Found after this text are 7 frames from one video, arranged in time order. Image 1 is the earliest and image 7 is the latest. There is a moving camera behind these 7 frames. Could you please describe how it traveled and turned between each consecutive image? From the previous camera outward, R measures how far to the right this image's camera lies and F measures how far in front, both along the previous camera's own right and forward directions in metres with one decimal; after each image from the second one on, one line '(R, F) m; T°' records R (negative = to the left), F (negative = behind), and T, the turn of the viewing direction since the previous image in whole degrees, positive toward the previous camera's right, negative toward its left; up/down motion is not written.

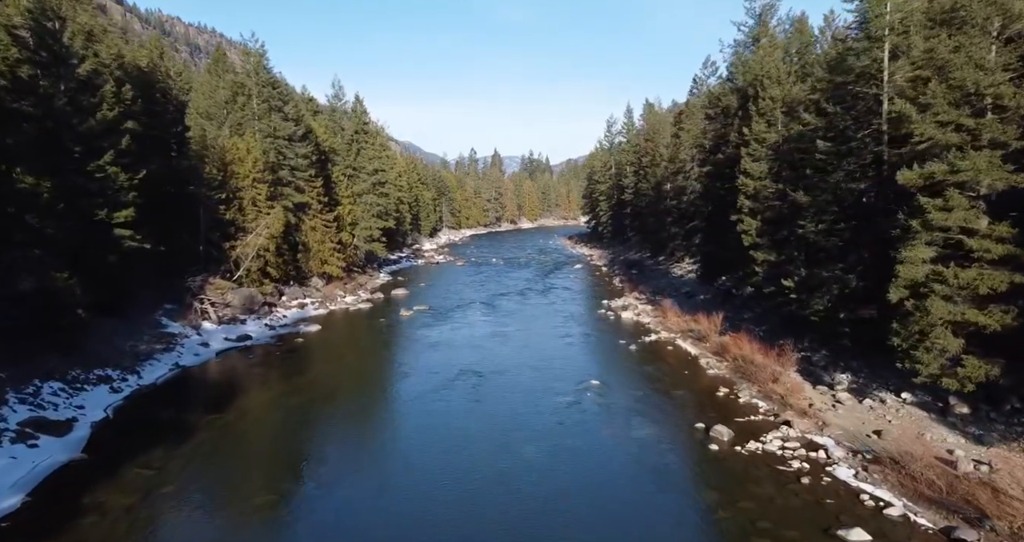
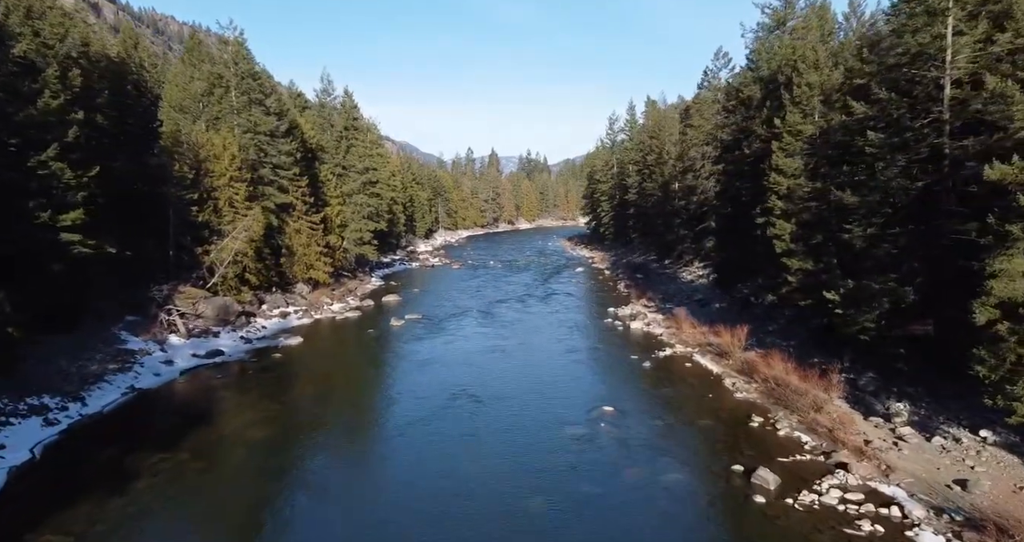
(-0.1, +3.3) m; 0°
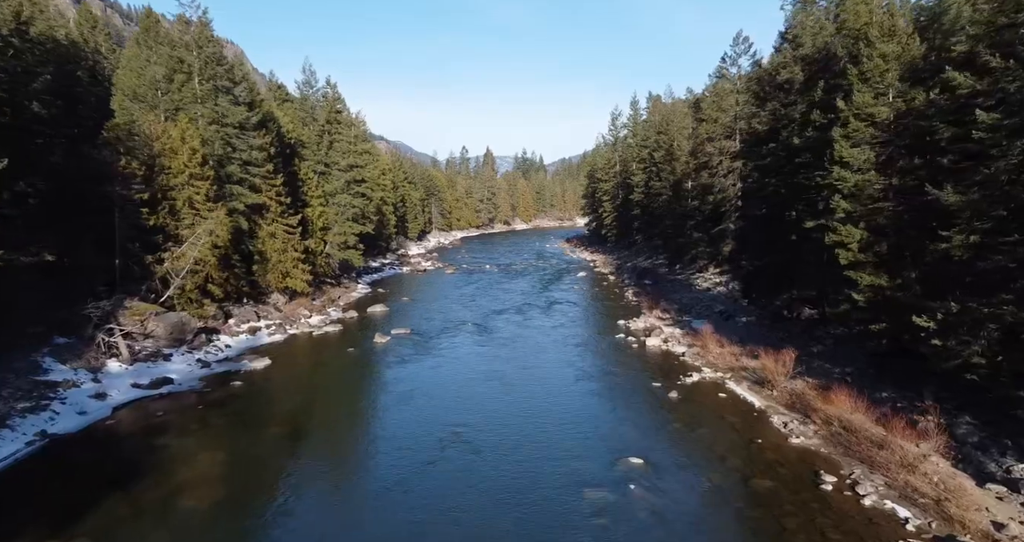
(-0.2, +4.8) m; 0°
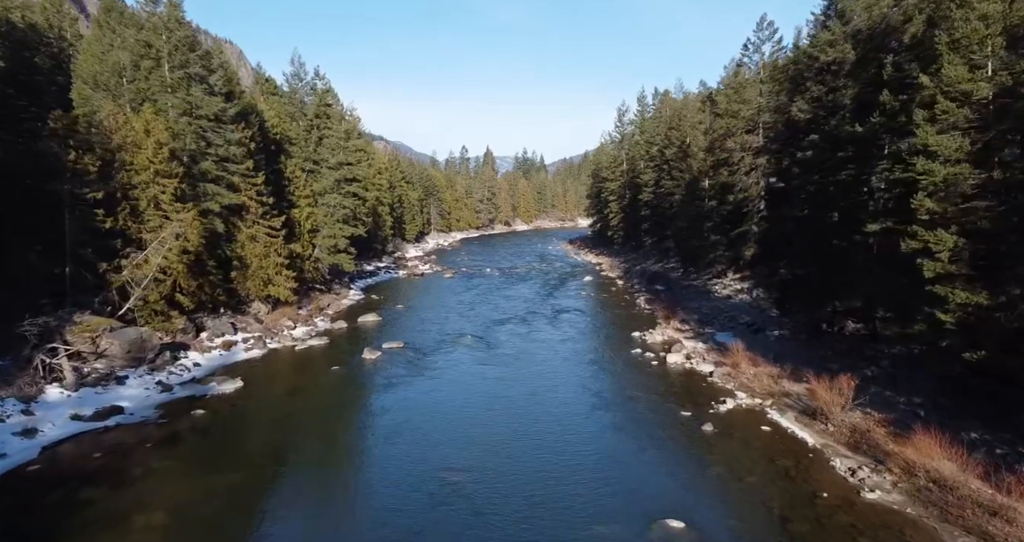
(-0.2, +3.8) m; 0°
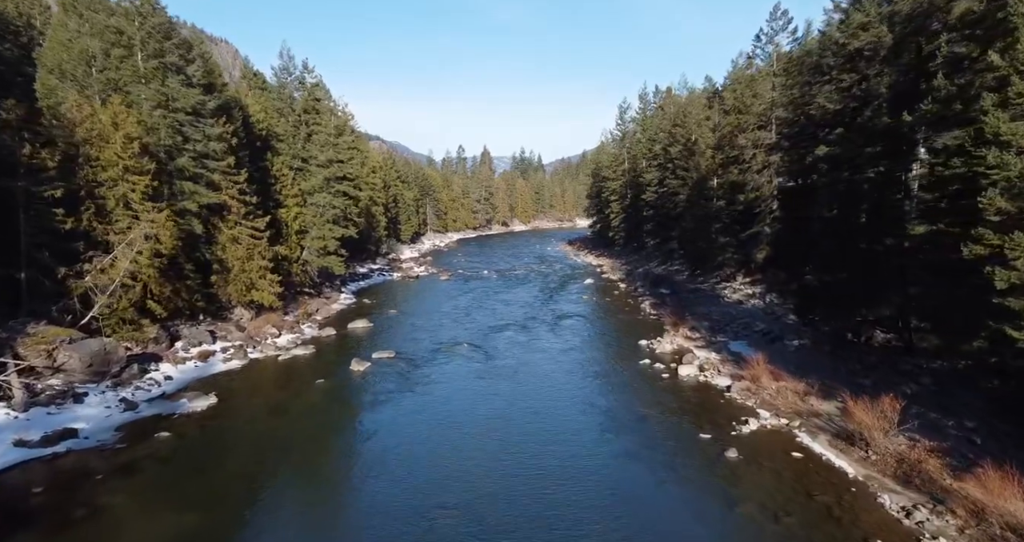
(-0.1, +2.4) m; 0°
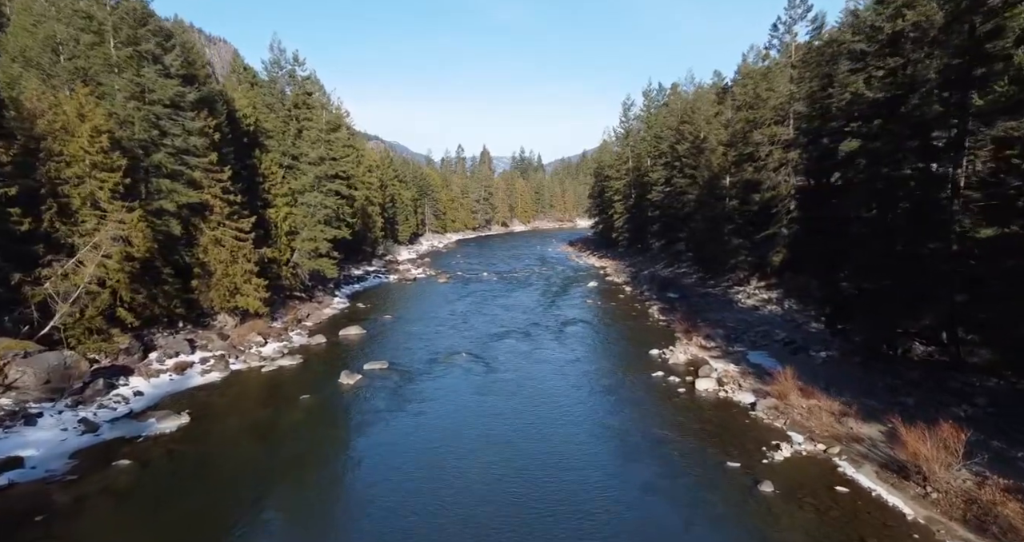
(-0.1, +2.4) m; 0°
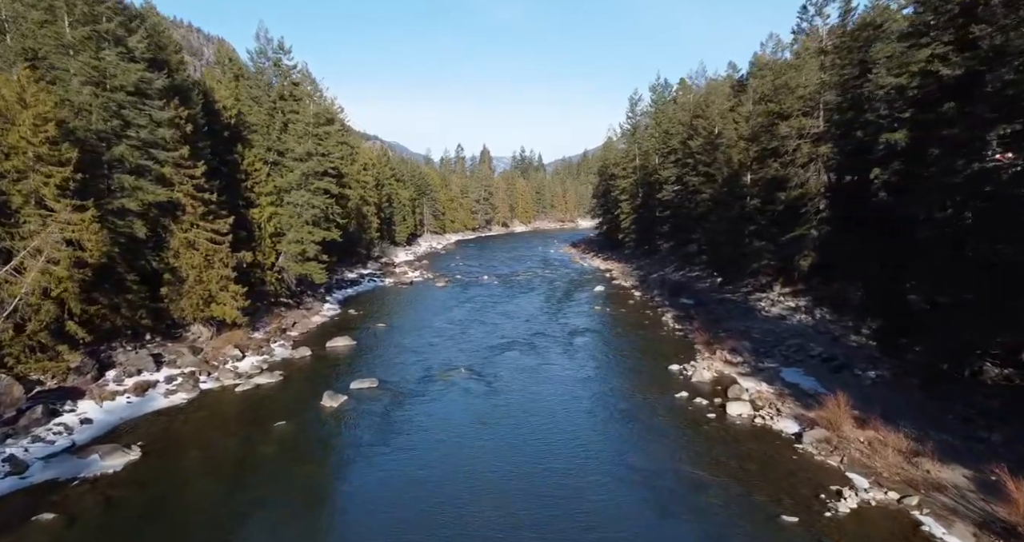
(-0.2, +3.4) m; 0°
